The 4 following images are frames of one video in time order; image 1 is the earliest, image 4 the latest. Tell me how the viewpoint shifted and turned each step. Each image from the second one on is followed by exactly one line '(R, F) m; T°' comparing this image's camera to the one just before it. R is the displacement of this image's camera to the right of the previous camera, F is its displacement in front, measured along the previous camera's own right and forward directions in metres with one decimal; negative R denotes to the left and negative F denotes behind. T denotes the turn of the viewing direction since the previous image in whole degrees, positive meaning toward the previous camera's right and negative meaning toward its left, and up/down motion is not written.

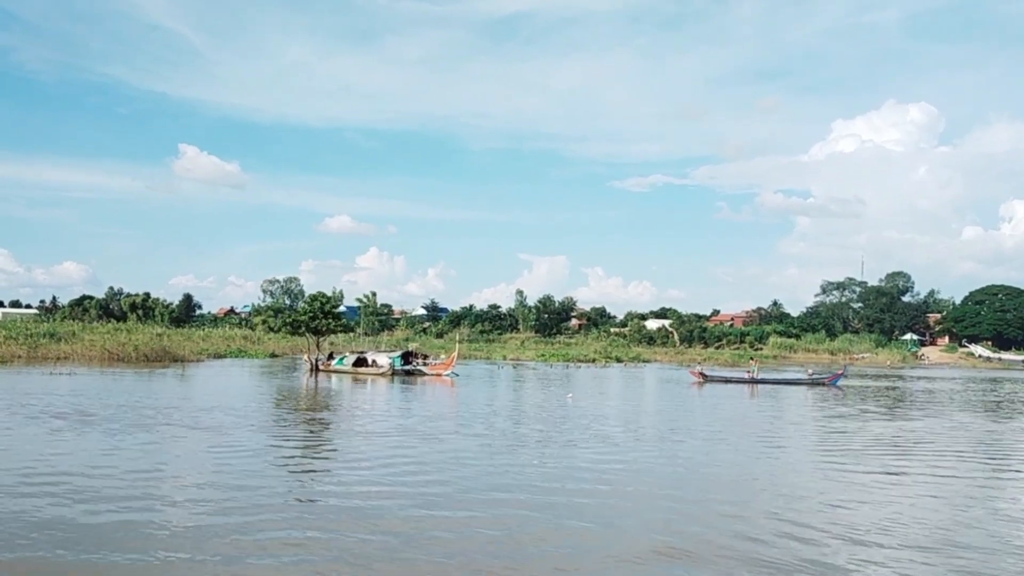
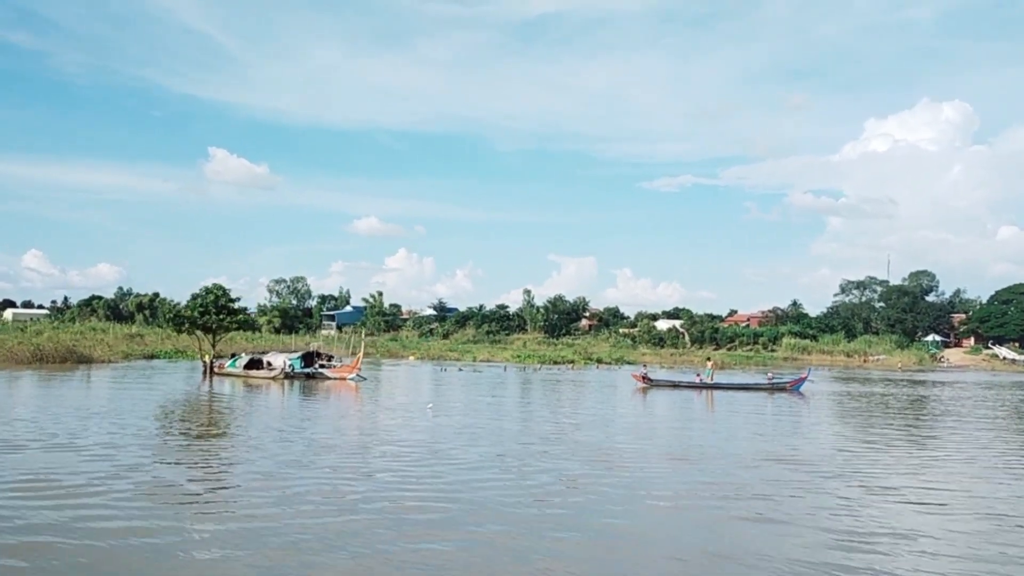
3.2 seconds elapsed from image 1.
(+2.3, +2.7) m; -2°
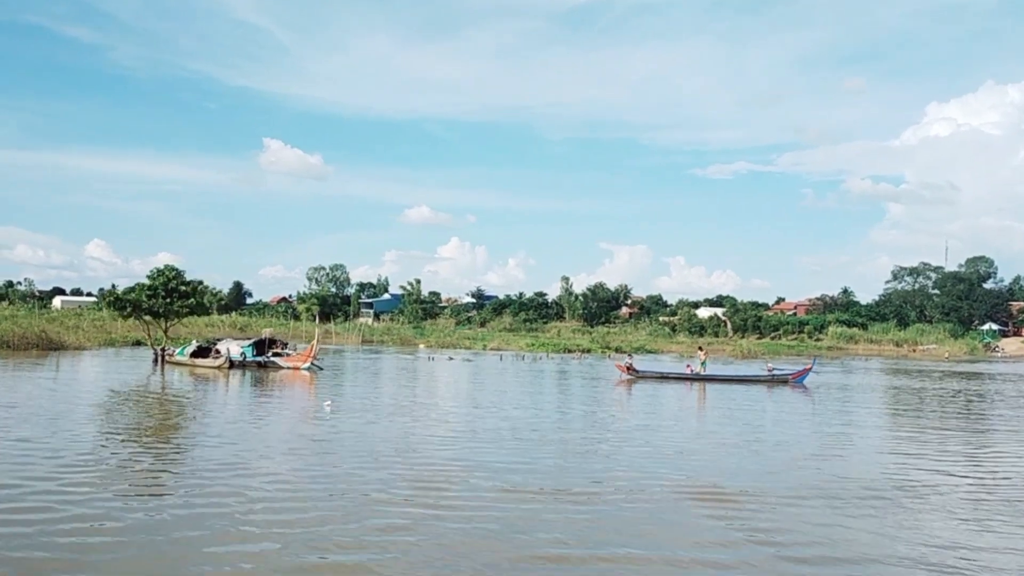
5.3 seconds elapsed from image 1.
(+1.5, +1.8) m; -3°
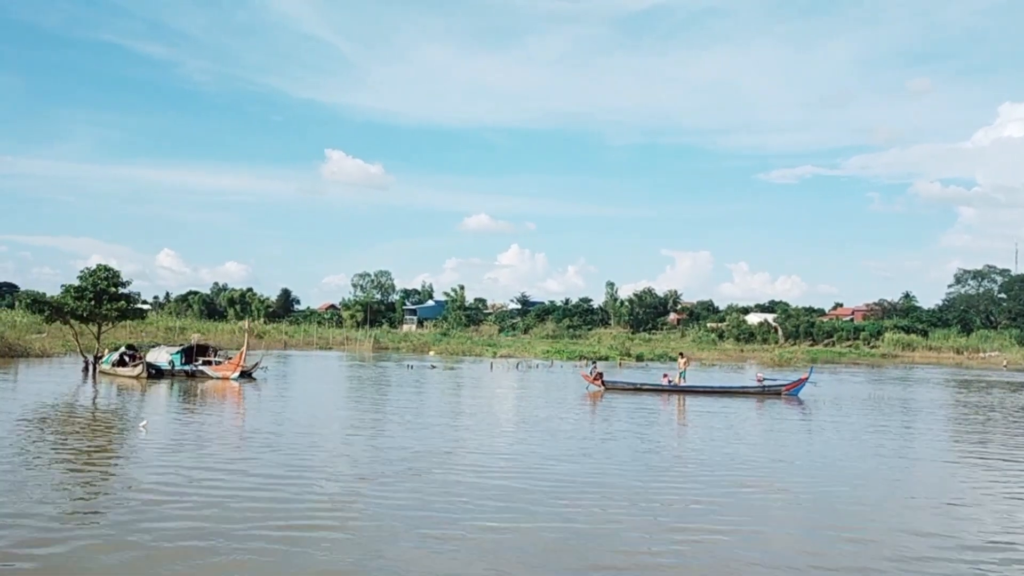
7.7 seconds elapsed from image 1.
(+1.8, +2.0) m; -4°
